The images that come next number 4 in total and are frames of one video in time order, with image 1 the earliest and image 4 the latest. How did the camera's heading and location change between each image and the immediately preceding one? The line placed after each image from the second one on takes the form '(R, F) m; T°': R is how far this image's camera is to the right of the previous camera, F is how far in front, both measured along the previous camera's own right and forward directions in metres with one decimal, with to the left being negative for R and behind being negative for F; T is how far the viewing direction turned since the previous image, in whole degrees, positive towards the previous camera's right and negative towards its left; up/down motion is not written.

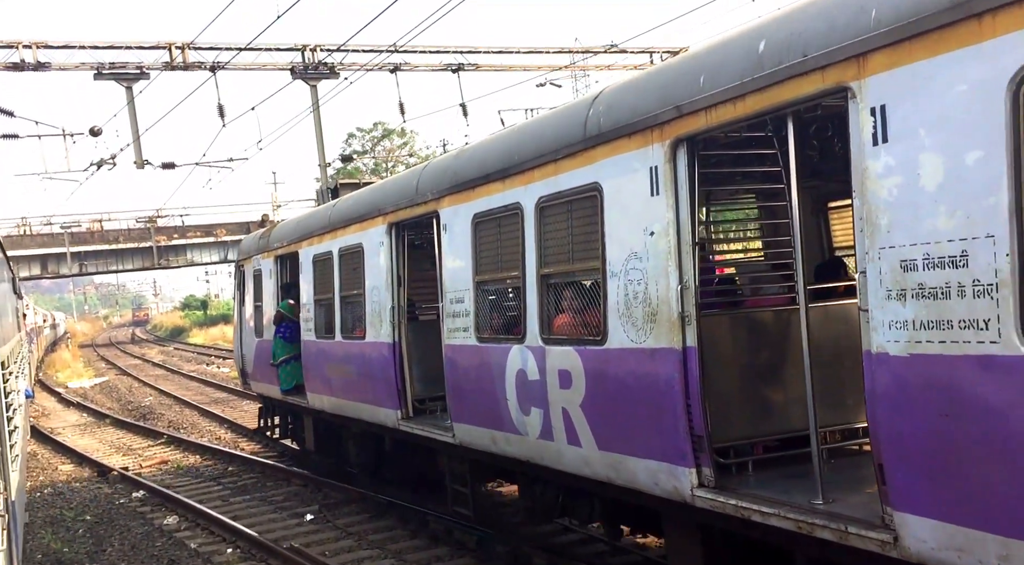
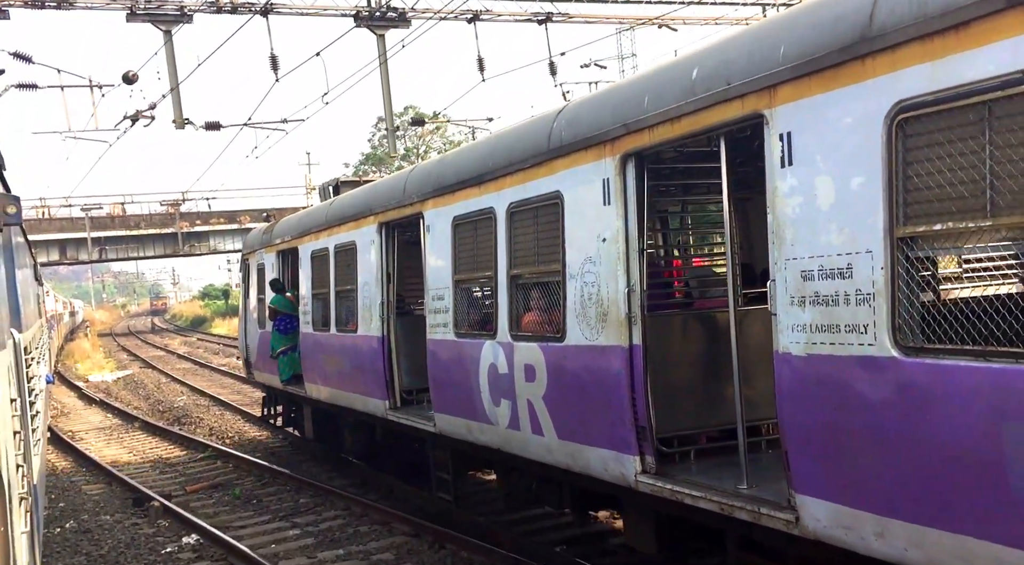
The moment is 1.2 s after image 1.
(+0.3, -0.5) m; -1°
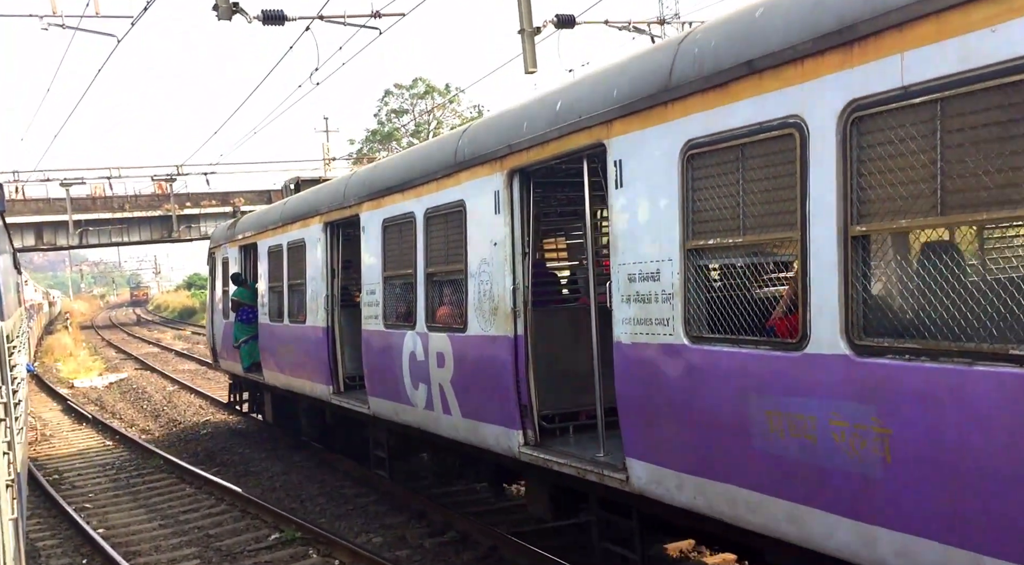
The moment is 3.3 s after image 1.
(+0.5, -0.9) m; +1°
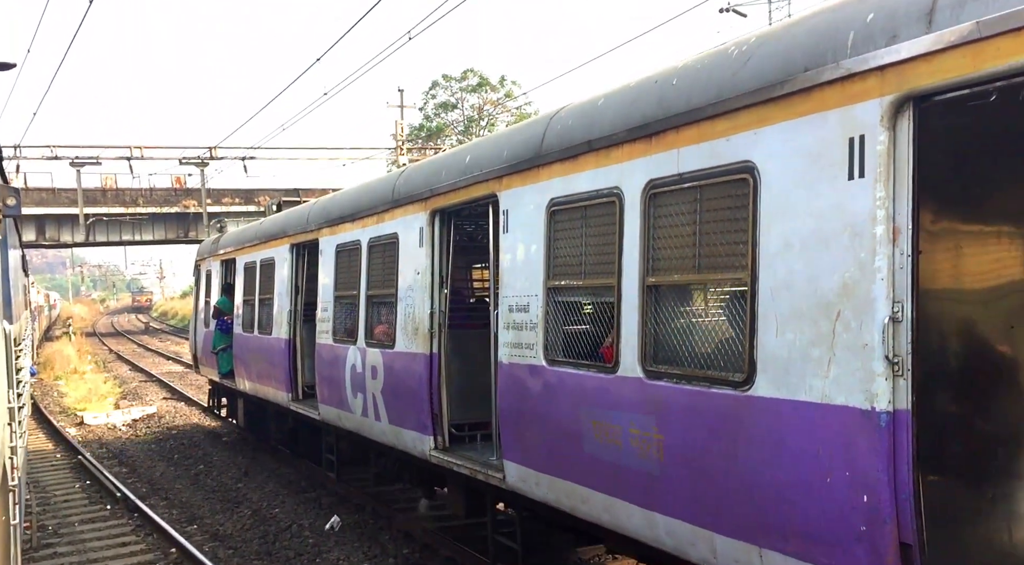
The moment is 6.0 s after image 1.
(+0.5, -1.0) m; 0°
